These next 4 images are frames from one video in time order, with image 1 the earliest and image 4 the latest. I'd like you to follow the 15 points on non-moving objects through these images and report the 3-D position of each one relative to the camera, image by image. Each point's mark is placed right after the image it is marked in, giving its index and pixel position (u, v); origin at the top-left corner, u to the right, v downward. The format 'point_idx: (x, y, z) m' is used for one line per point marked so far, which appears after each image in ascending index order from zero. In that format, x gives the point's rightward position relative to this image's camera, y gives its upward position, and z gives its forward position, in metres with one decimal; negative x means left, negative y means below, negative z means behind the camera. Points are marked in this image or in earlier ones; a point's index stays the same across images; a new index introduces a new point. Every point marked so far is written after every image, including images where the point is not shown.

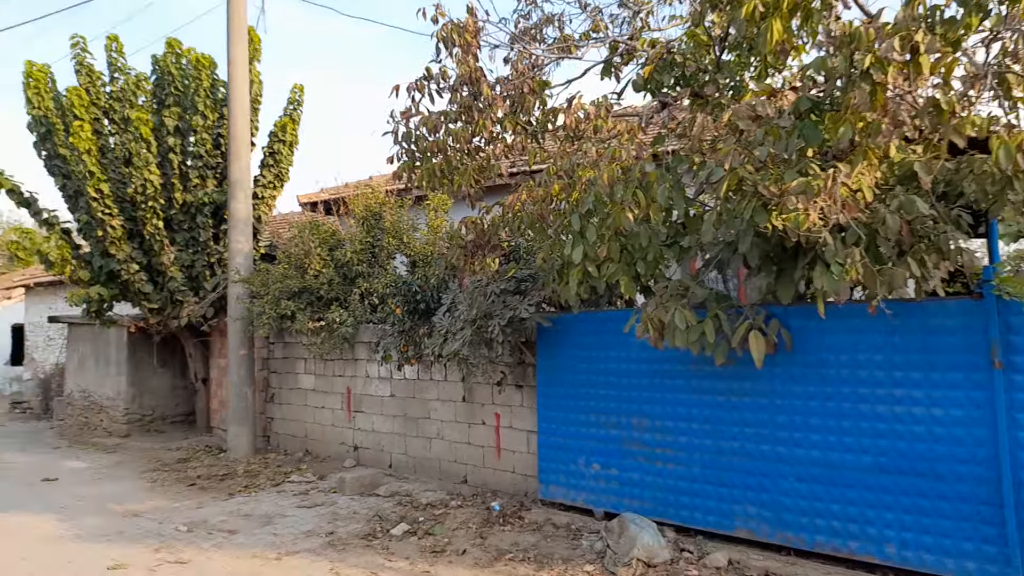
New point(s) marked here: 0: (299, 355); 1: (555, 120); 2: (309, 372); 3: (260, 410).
0: (-2.7, -0.8, +9.0) m
1: (+0.3, +1.2, +5.3) m
2: (-2.5, -1.0, +8.8) m
3: (-3.3, -1.6, +9.4) m
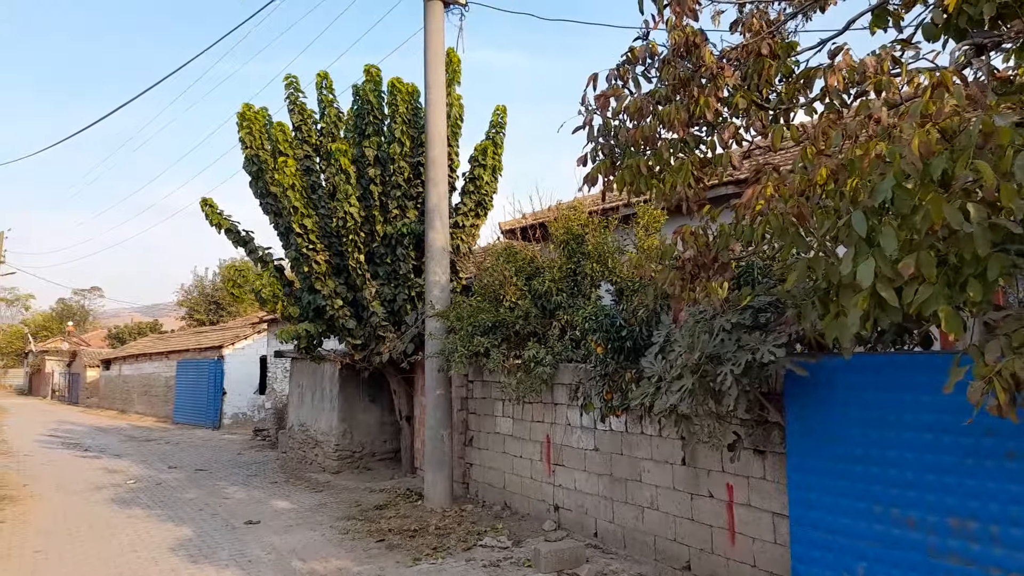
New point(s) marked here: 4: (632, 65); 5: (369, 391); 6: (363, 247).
0: (-0.2, -1.2, +8.1) m
1: (+1.6, +1.1, +3.8) m
2: (-0.1, -1.4, +7.9) m
3: (-0.6, -2.0, +8.7) m
4: (+0.8, +1.4, +4.6) m
5: (-2.3, -1.6, +11.3) m
6: (-1.9, +0.5, +9.2) m
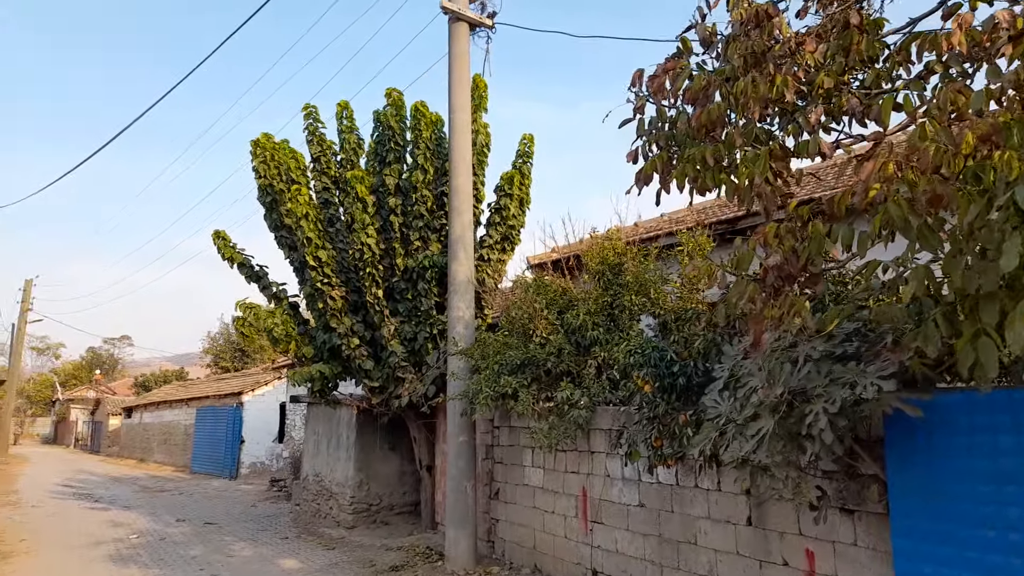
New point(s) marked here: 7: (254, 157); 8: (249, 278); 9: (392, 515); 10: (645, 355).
0: (+0.1, -1.6, +7.3) m
1: (+1.7, +1.0, +3.1) m
2: (+0.2, -1.8, +7.0) m
3: (-0.3, -2.4, +7.9) m
4: (+0.9, +1.3, +4.0) m
5: (-1.8, -2.2, +10.6) m
6: (-1.6, +0.1, +8.5) m
7: (-3.0, +1.5, +8.3) m
8: (-3.2, +0.1, +8.8) m
9: (-1.7, -3.3, +10.4) m
10: (+0.9, -0.5, +4.9) m
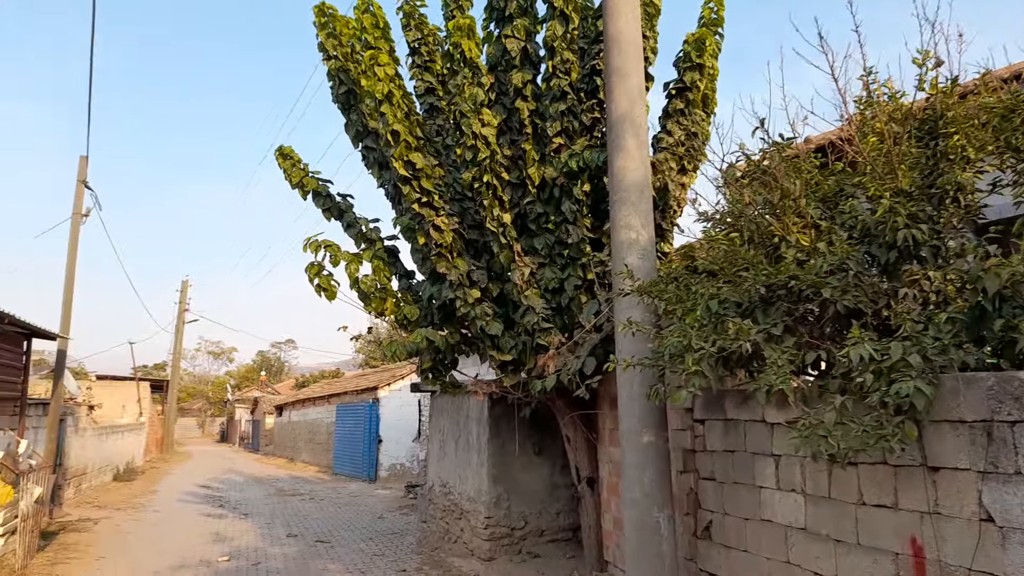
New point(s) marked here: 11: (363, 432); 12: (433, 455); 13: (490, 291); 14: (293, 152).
0: (+1.5, -0.9, +4.1) m
1: (+2.1, +1.7, -0.2) m
2: (+1.5, -1.1, +3.9) m
3: (+1.2, -1.8, +4.8) m
4: (+1.5, +2.0, +0.7) m
5: (+0.2, -1.6, +7.7) m
6: (0.0, +0.7, +5.7) m
7: (-1.5, +2.1, +5.8) m
8: (-1.6, +0.7, +6.3) m
9: (+0.3, -2.7, +7.6) m
10: (+1.7, +0.2, +1.6) m
11: (-4.1, -3.9, +19.5) m
12: (-1.0, -2.2, +9.3) m
13: (-0.2, 0.0, +5.9) m
14: (-1.9, +1.2, +6.3) m
